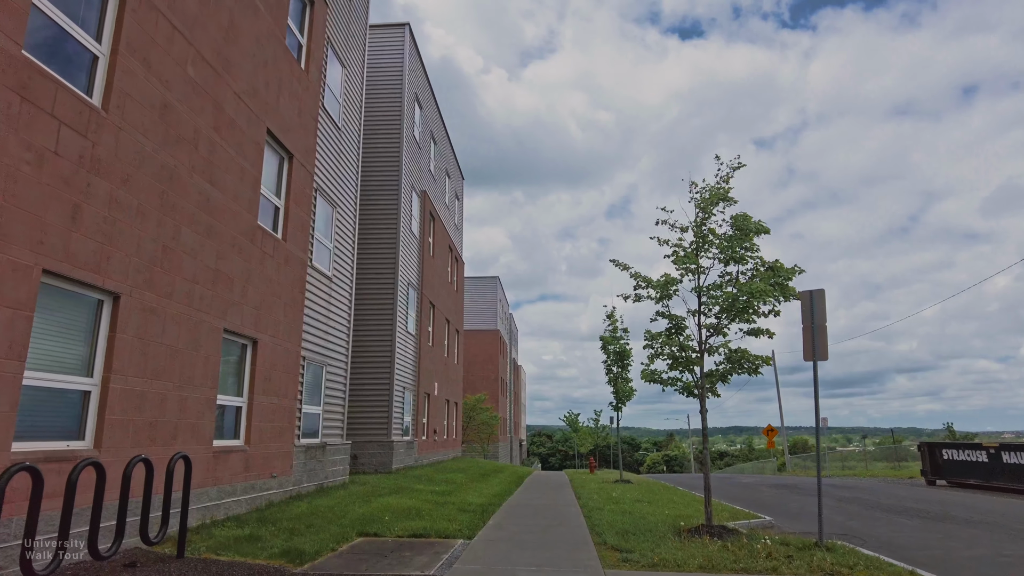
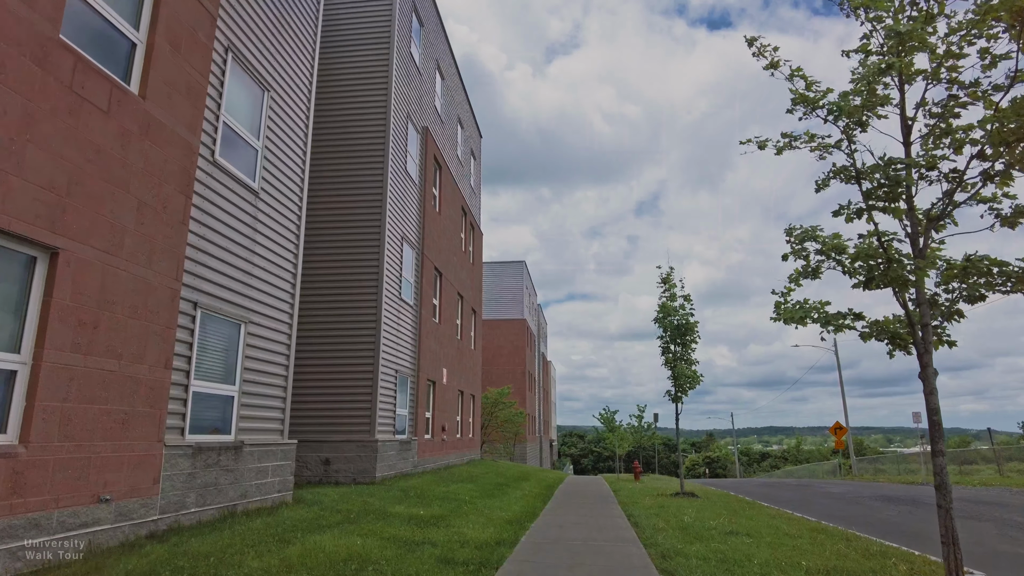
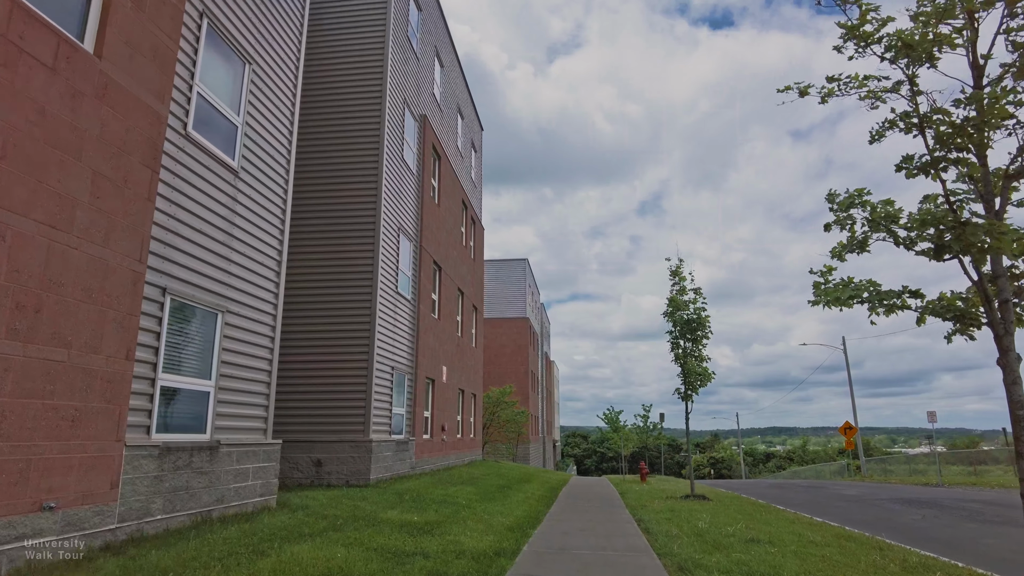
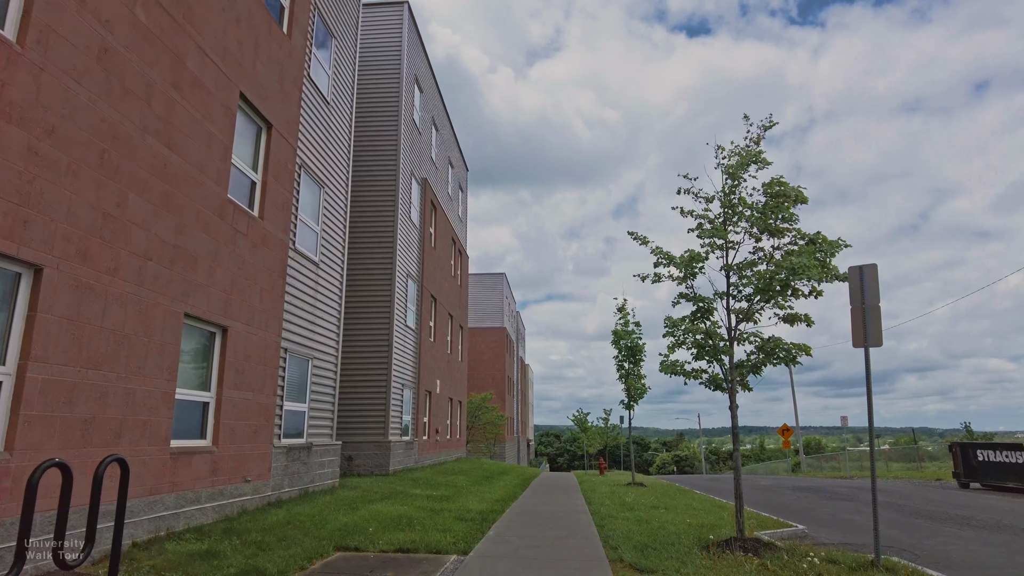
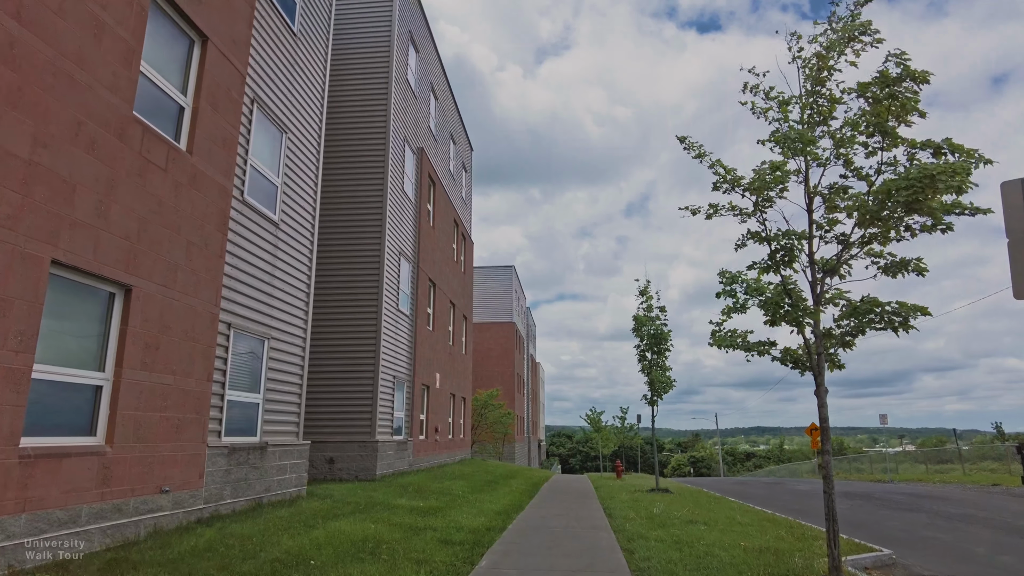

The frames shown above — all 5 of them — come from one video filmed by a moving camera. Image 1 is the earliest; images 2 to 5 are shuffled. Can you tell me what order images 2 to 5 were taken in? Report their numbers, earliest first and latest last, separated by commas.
4, 5, 2, 3
